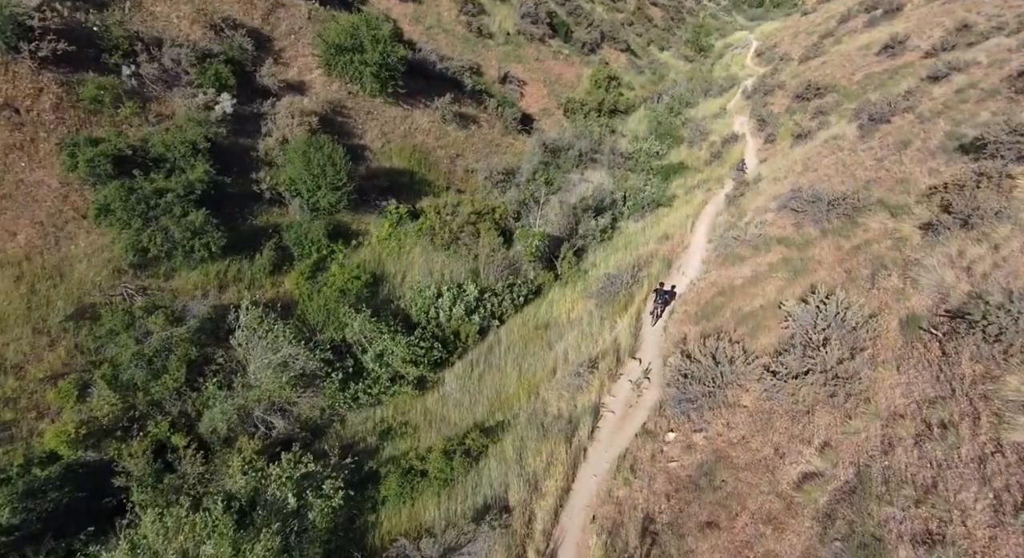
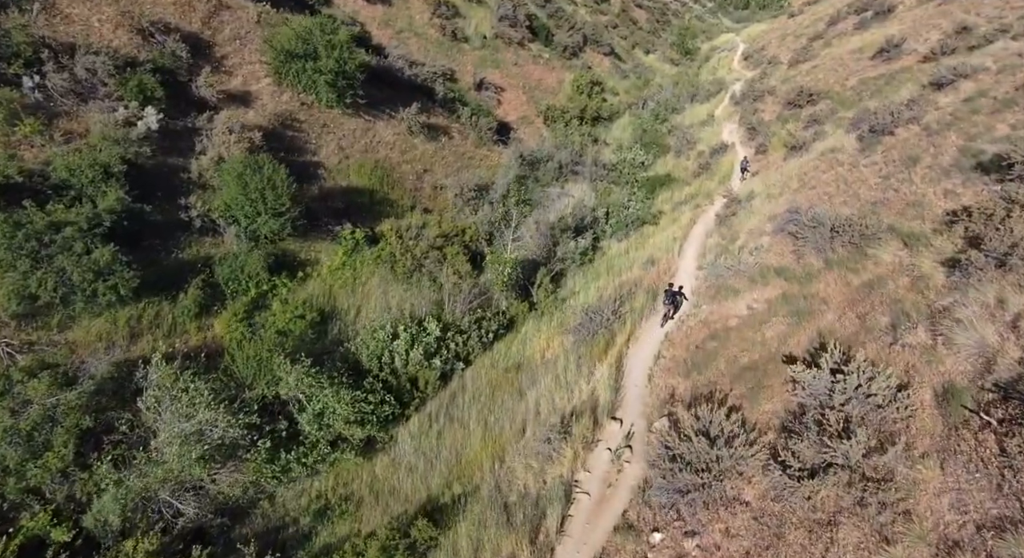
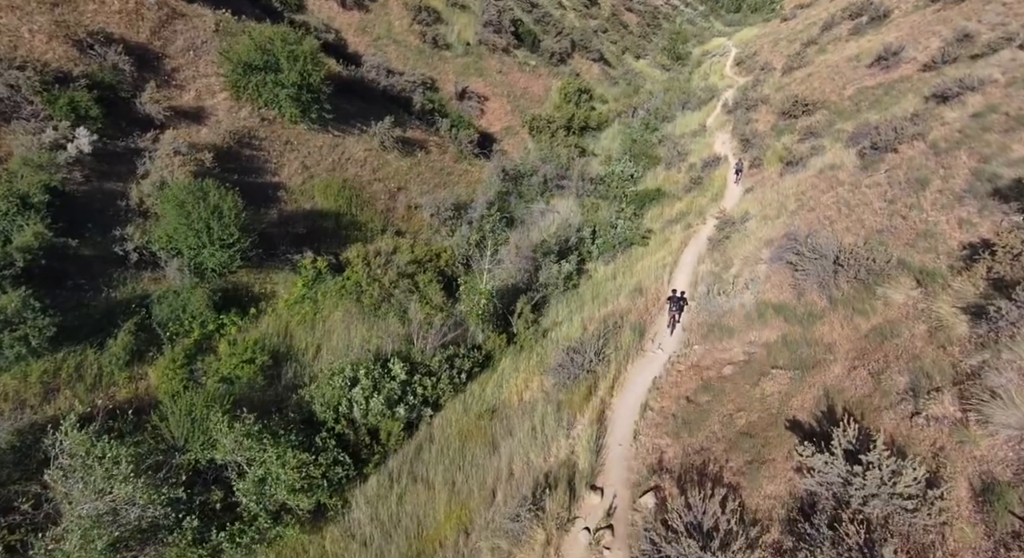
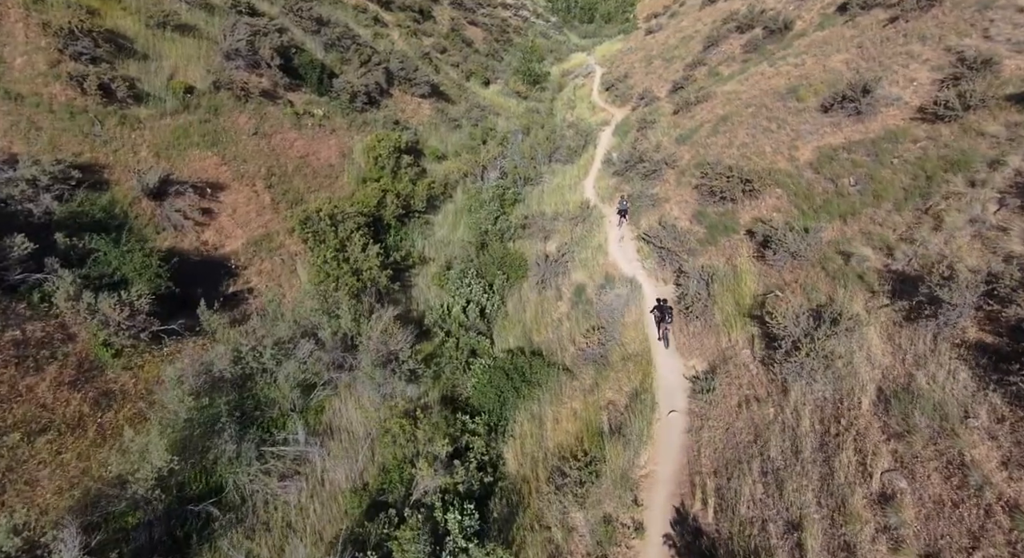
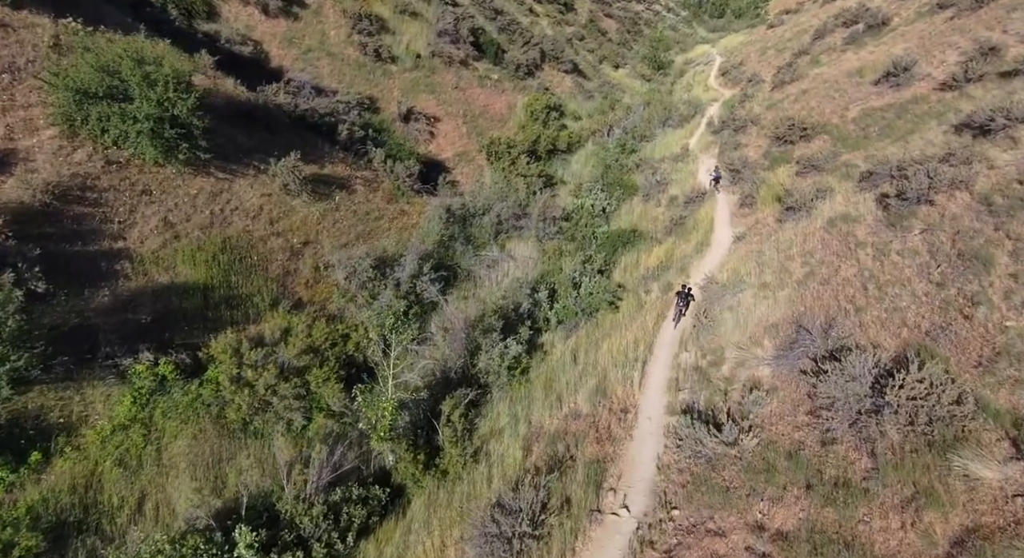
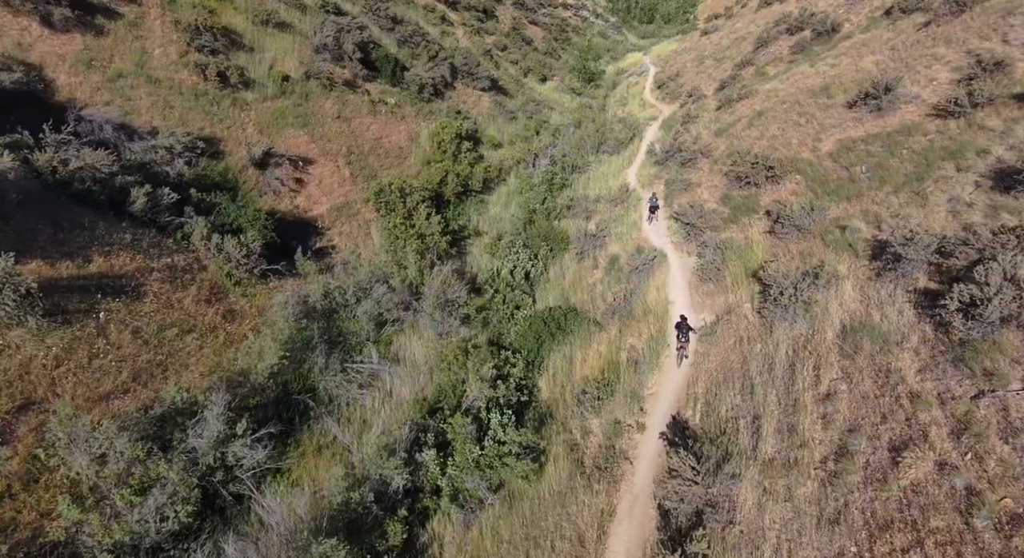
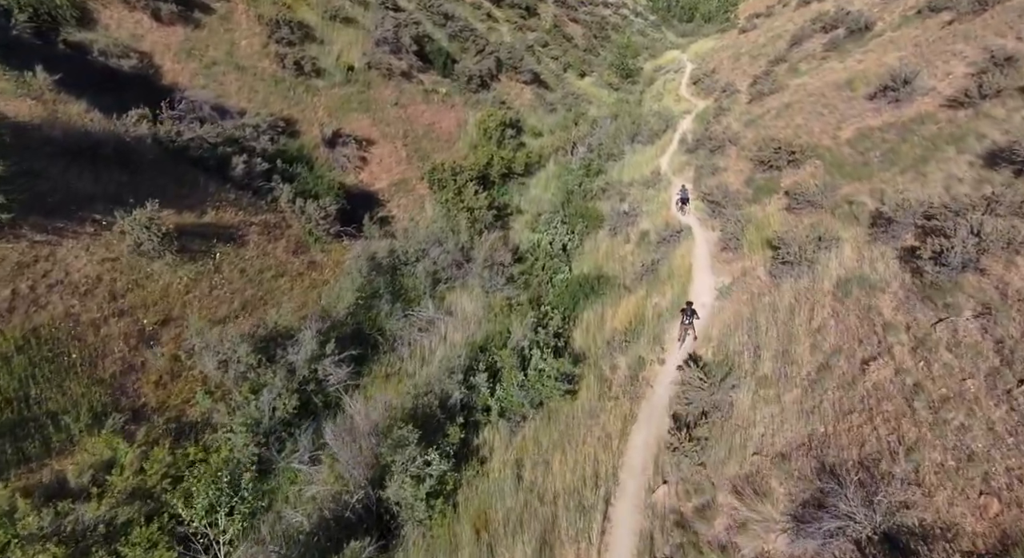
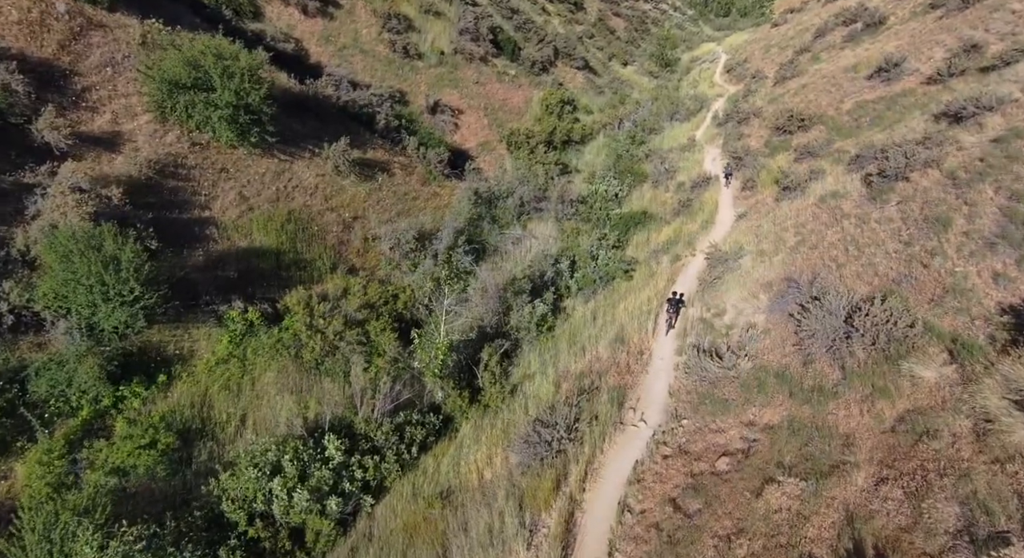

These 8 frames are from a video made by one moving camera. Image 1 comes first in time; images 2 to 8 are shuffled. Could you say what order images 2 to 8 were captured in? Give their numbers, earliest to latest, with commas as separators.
2, 3, 8, 5, 7, 6, 4
